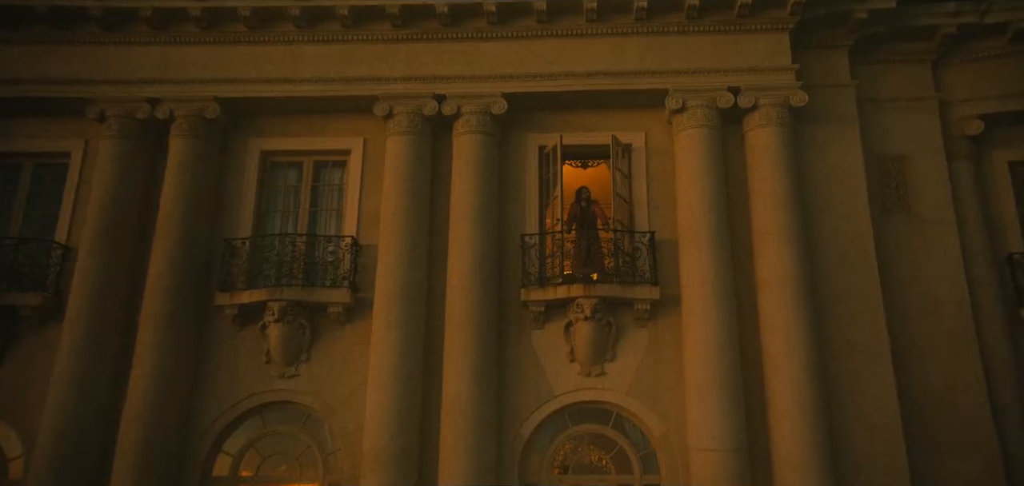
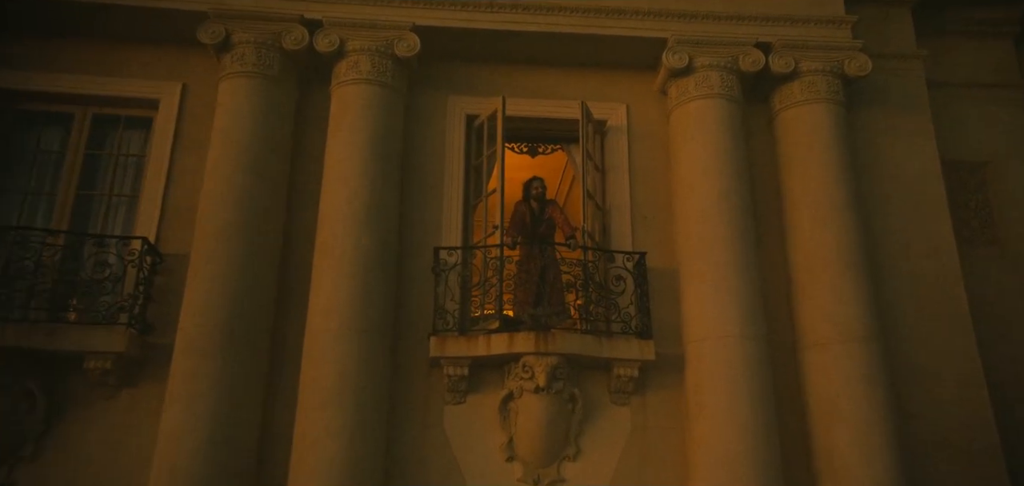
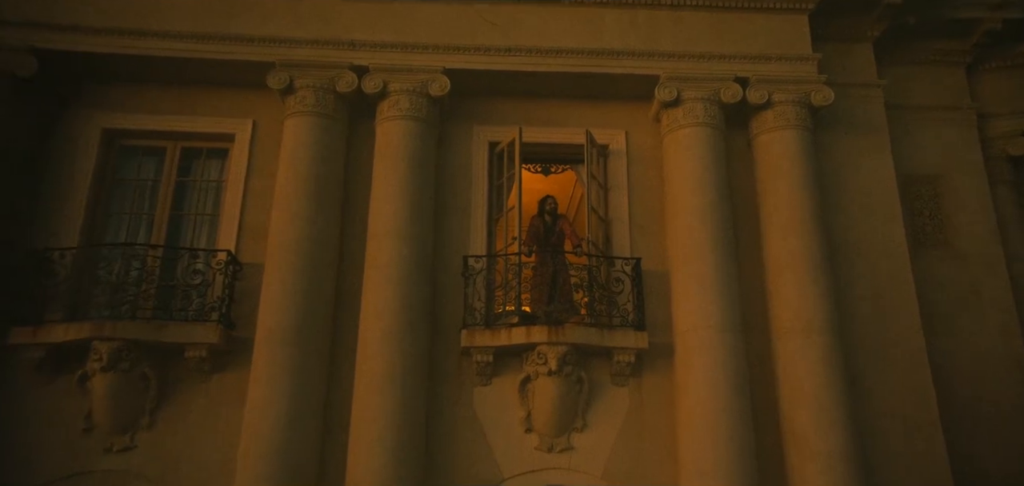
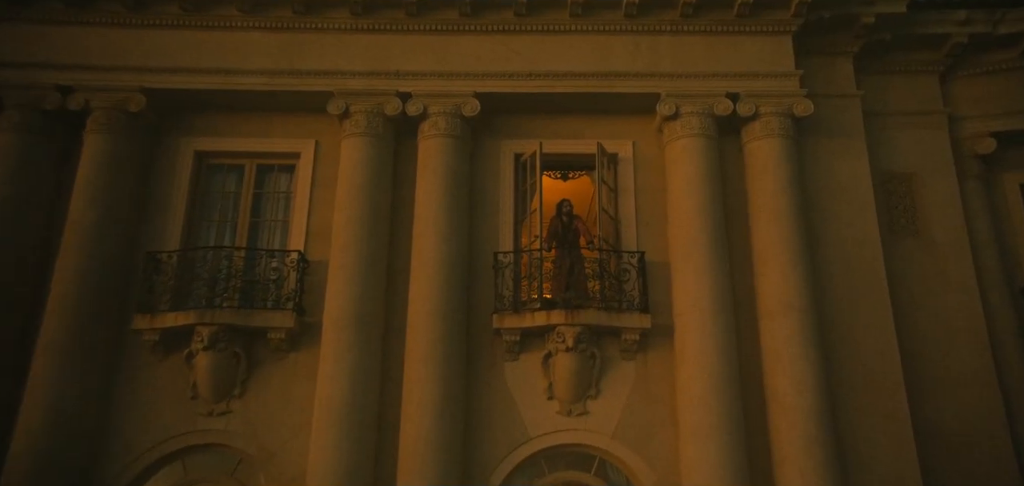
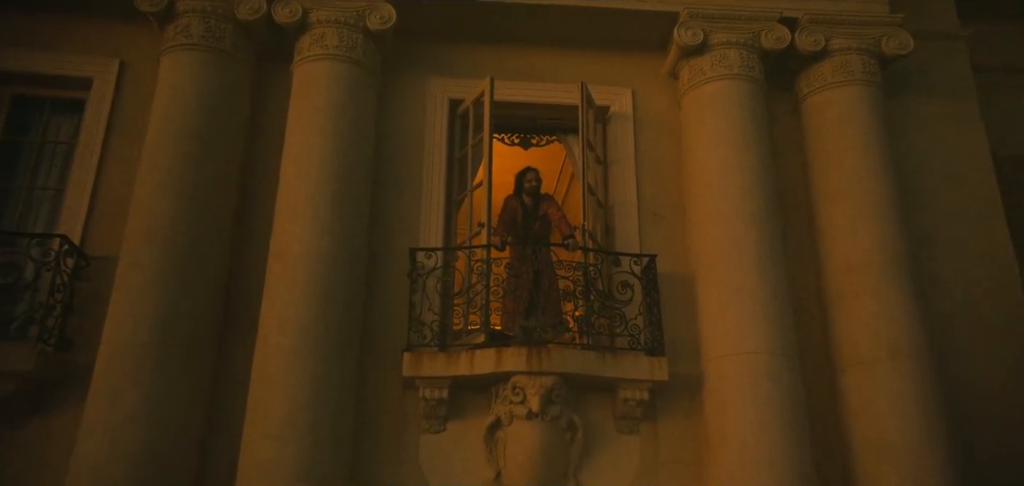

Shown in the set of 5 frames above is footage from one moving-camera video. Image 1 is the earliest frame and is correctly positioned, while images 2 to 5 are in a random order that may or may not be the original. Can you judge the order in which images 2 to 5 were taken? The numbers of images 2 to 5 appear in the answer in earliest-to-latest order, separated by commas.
4, 3, 2, 5
